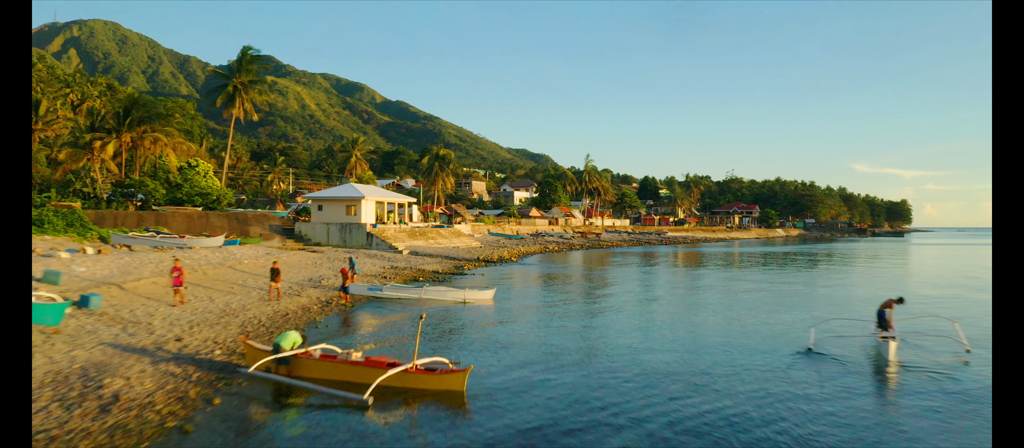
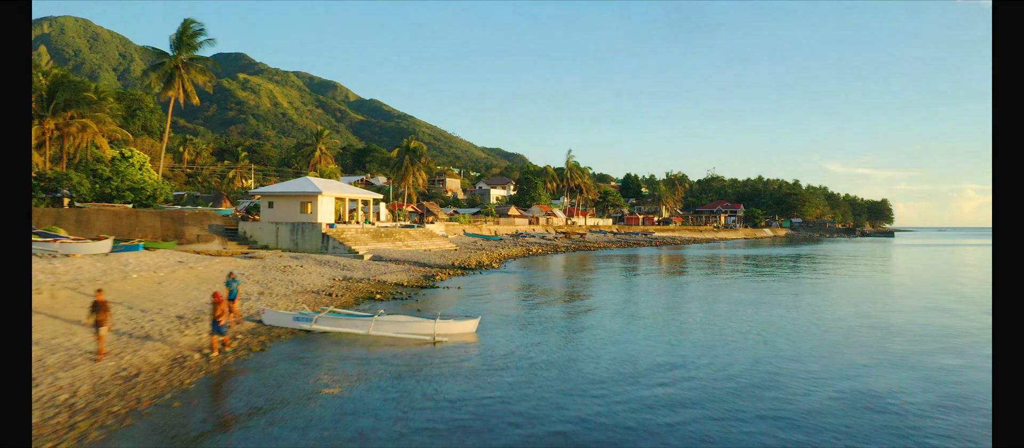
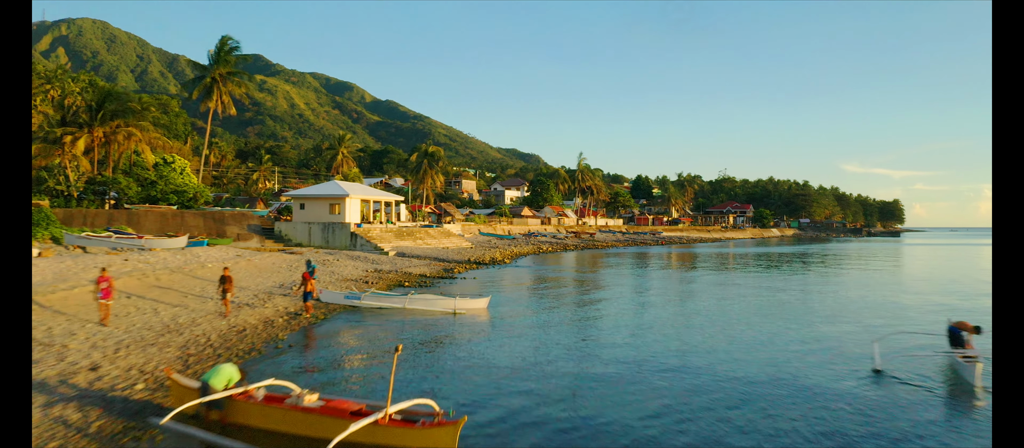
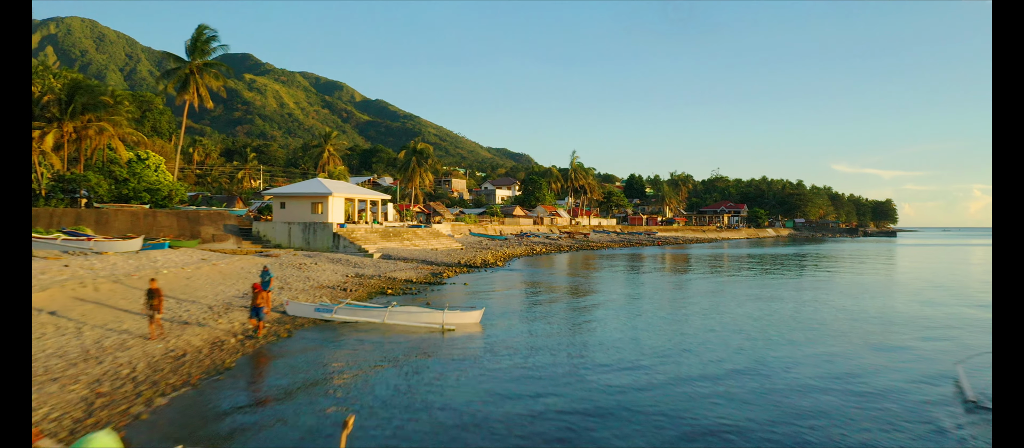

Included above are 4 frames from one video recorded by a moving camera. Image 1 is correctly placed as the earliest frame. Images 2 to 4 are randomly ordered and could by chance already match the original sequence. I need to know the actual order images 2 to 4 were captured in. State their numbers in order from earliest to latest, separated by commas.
3, 4, 2
